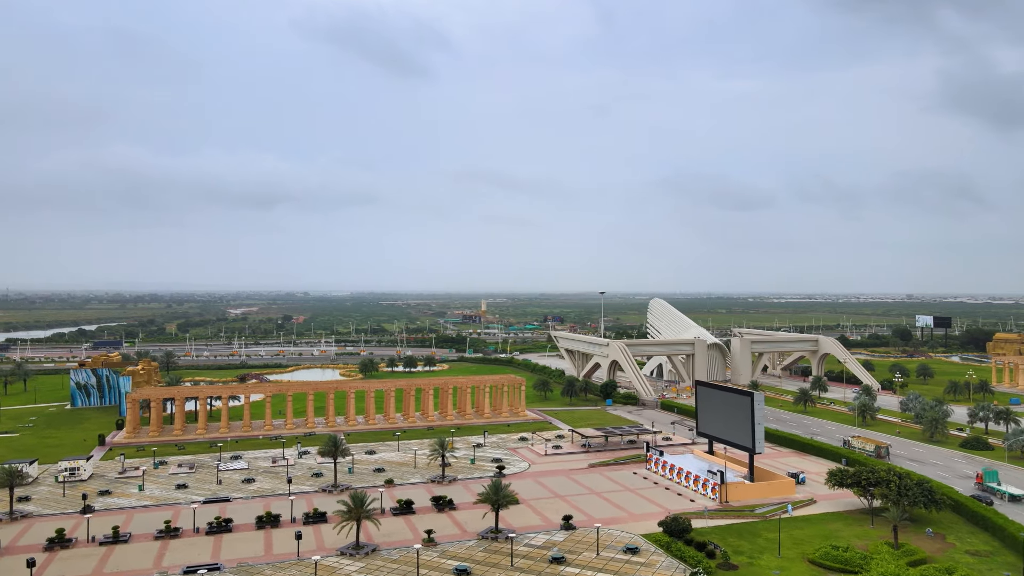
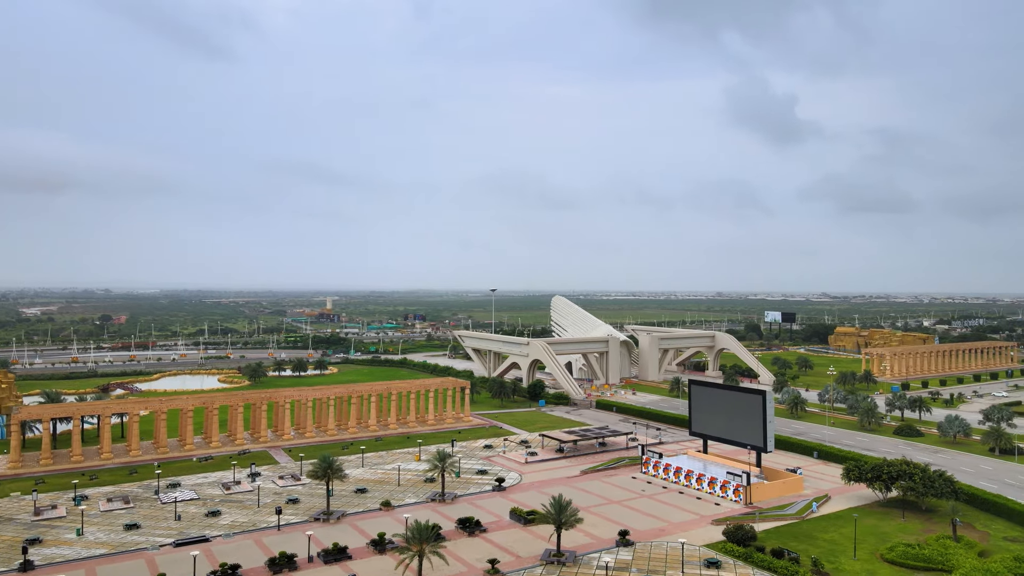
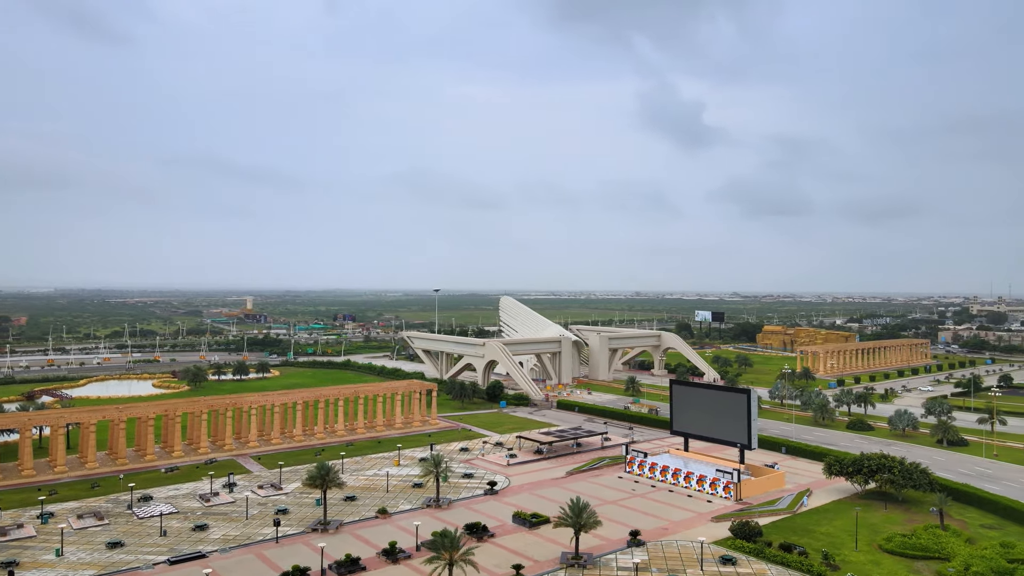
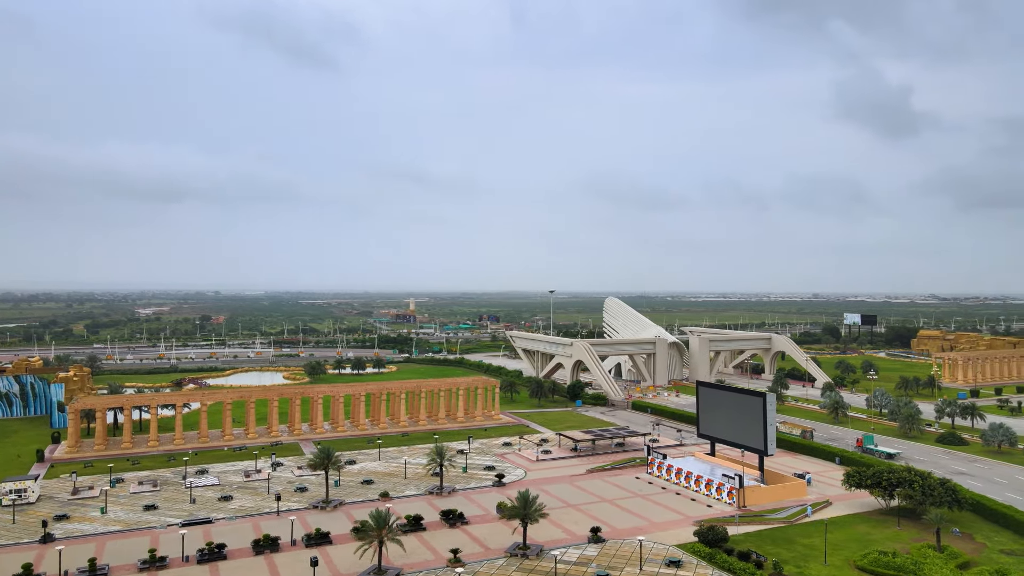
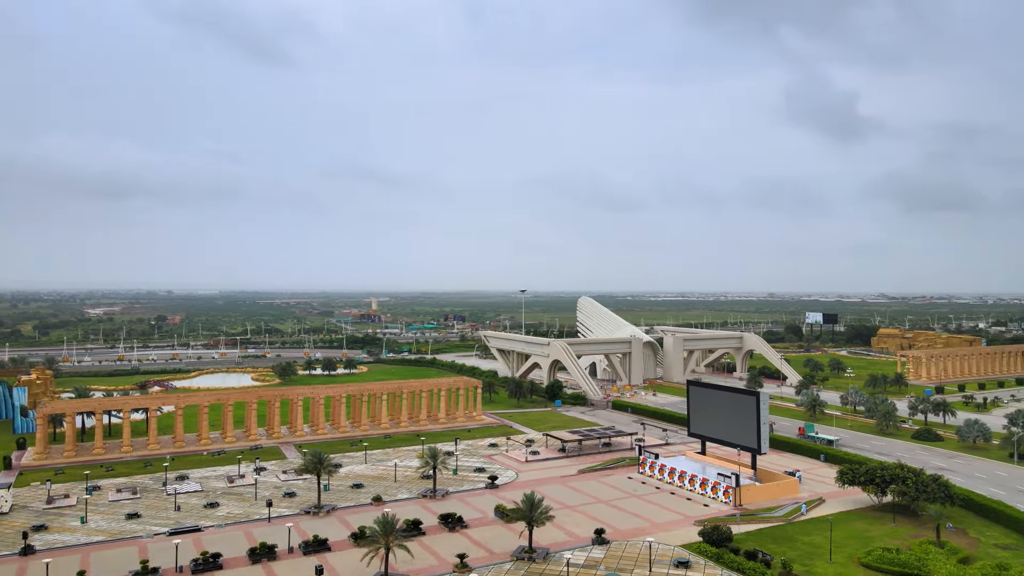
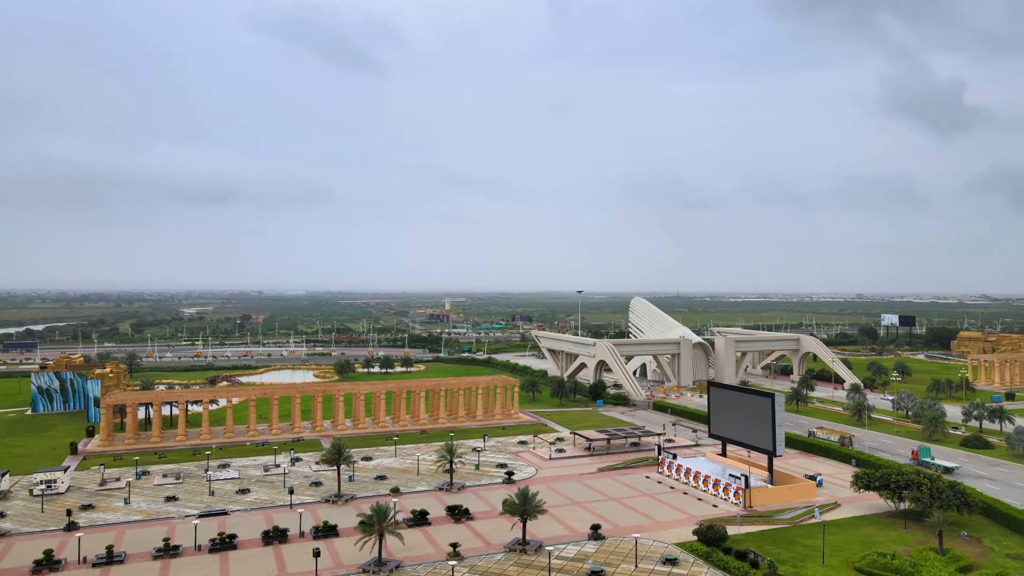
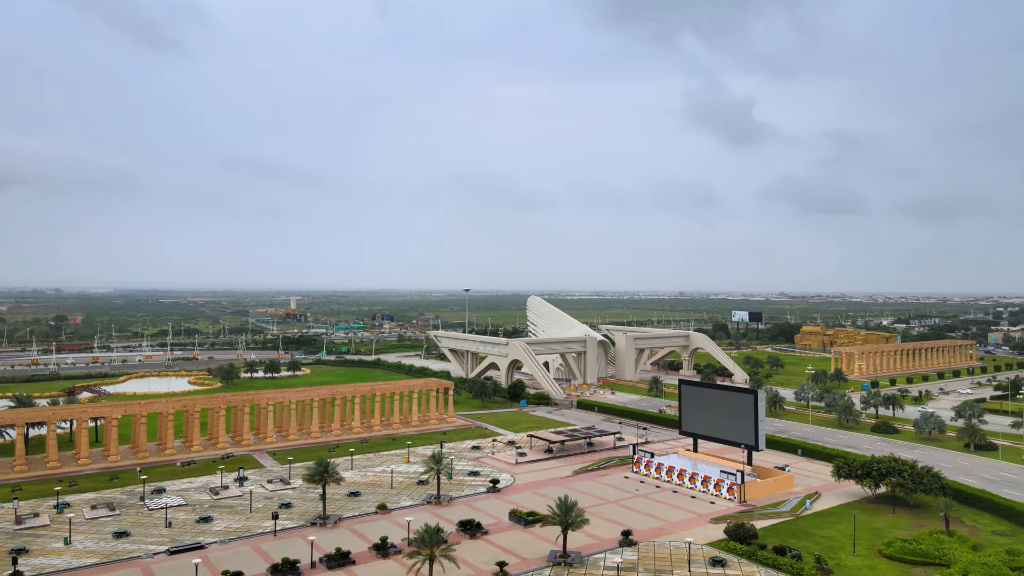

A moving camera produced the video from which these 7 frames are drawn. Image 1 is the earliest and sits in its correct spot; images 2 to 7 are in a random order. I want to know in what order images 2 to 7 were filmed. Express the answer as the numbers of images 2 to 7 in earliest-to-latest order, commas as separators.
6, 4, 5, 2, 7, 3
